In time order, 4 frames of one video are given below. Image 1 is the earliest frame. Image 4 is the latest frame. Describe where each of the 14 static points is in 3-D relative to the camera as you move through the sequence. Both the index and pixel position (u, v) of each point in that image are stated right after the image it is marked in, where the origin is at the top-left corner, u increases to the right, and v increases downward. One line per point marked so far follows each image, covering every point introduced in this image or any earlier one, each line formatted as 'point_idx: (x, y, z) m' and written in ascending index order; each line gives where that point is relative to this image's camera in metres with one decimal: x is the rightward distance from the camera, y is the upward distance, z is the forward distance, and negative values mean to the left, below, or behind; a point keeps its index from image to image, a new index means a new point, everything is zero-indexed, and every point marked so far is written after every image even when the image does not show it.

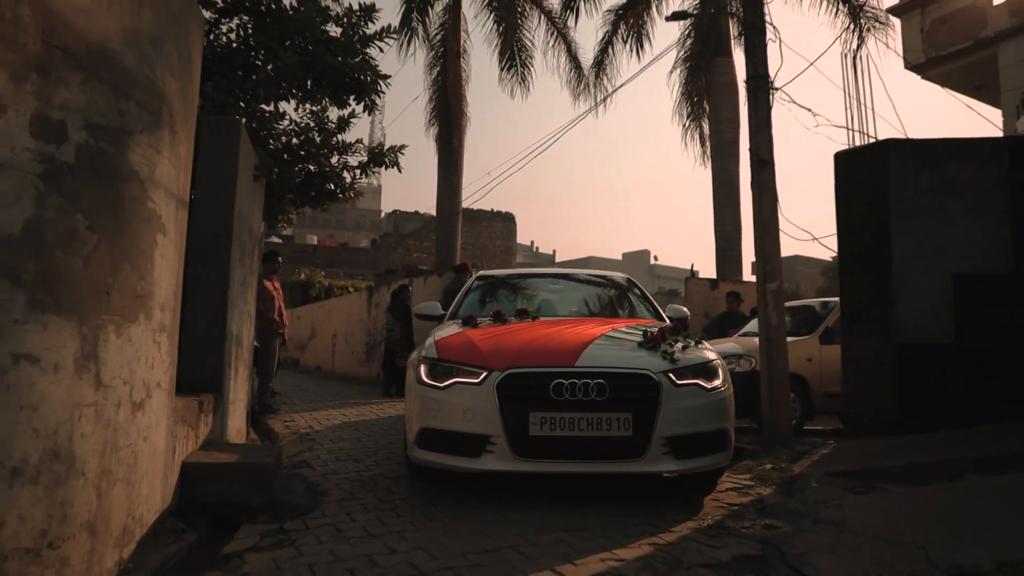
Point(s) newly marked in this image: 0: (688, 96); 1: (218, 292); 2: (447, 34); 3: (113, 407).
0: (+4.0, +4.4, +13.9) m
1: (-2.4, 0.0, +5.0) m
2: (-1.6, +6.2, +14.9) m
3: (-1.9, -0.6, +2.9) m
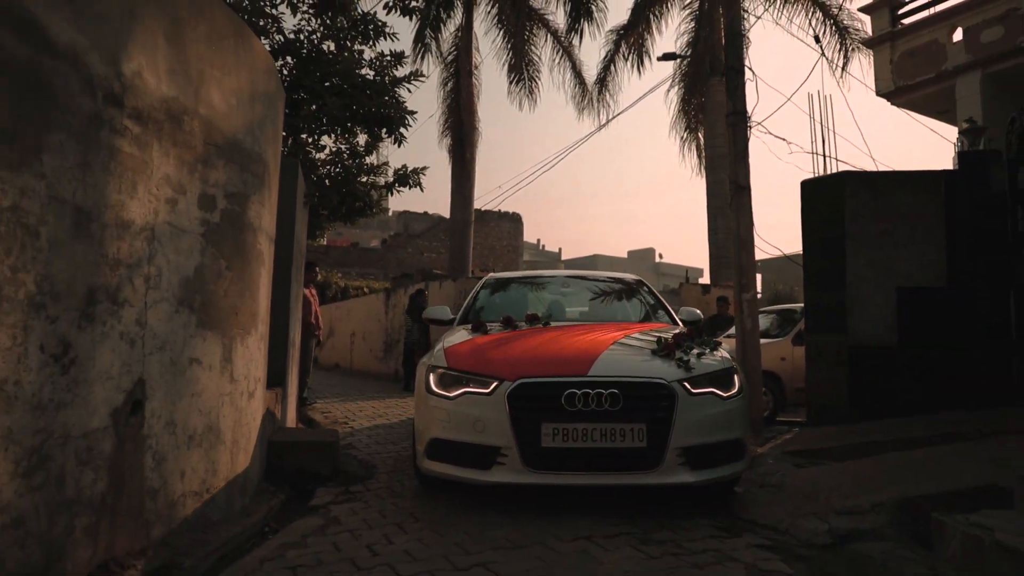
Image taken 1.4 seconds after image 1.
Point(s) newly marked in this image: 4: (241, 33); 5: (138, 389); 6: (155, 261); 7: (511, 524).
0: (+4.2, +4.3, +14.9) m
1: (-2.3, -0.2, +6.1) m
2: (-1.4, +6.2, +15.9) m
3: (-1.8, -0.7, +4.0) m
4: (-1.7, +1.6, +3.9) m
5: (-1.9, -0.5, +3.1) m
6: (-1.9, +0.1, +3.2) m
7: (-0.1, -1.5, +3.9) m
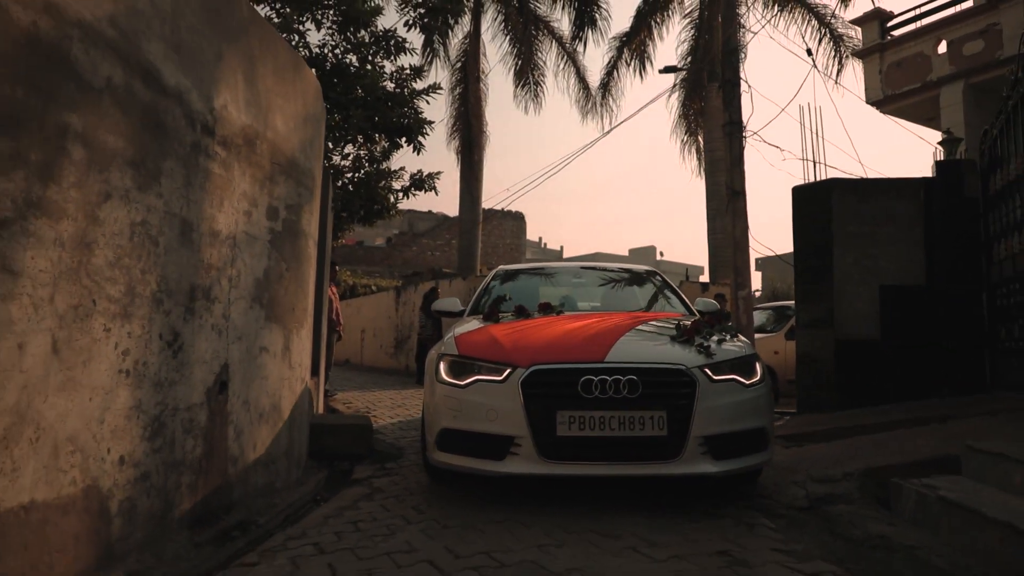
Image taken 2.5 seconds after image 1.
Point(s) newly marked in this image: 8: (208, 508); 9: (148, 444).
0: (+4.4, +4.3, +15.4) m
1: (-2.1, -0.1, +6.7) m
2: (-1.2, +6.2, +16.5) m
3: (-1.6, -0.7, +4.6) m
4: (-1.6, +1.7, +4.5) m
5: (-1.7, -0.5, +3.6) m
6: (-1.7, +0.1, +3.7) m
7: (+0.1, -1.5, +4.5) m
8: (-1.8, -1.3, +3.5) m
9: (-1.8, -0.8, +3.0) m
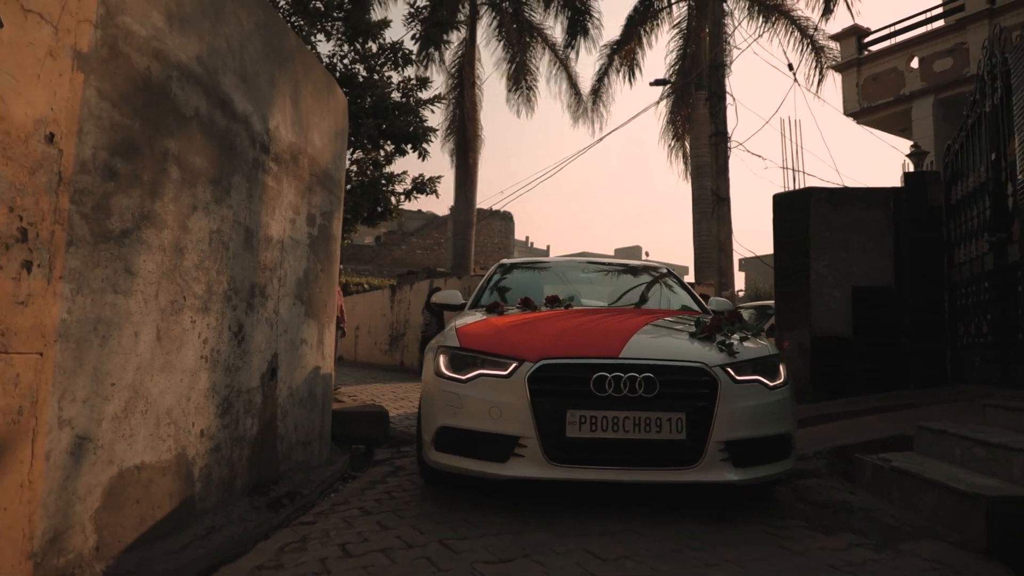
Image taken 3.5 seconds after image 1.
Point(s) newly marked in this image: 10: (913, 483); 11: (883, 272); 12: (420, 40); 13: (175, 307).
0: (+4.2, +4.3, +16.1) m
1: (-2.1, -0.1, +7.2) m
2: (-1.4, +6.2, +17.0) m
3: (-1.6, -0.7, +5.1) m
4: (-1.5, +1.7, +5.0) m
5: (-1.6, -0.5, +4.1) m
6: (-1.6, +0.2, +4.2) m
7: (+0.2, -1.5, +5.0) m
8: (-1.7, -1.3, +4.0) m
9: (-1.7, -0.8, +3.5) m
10: (+2.5, -1.2, +3.8) m
11: (+4.9, +0.2, +8.0) m
12: (-1.4, +3.8, +9.5) m
13: (-1.7, -0.1, +3.1) m
